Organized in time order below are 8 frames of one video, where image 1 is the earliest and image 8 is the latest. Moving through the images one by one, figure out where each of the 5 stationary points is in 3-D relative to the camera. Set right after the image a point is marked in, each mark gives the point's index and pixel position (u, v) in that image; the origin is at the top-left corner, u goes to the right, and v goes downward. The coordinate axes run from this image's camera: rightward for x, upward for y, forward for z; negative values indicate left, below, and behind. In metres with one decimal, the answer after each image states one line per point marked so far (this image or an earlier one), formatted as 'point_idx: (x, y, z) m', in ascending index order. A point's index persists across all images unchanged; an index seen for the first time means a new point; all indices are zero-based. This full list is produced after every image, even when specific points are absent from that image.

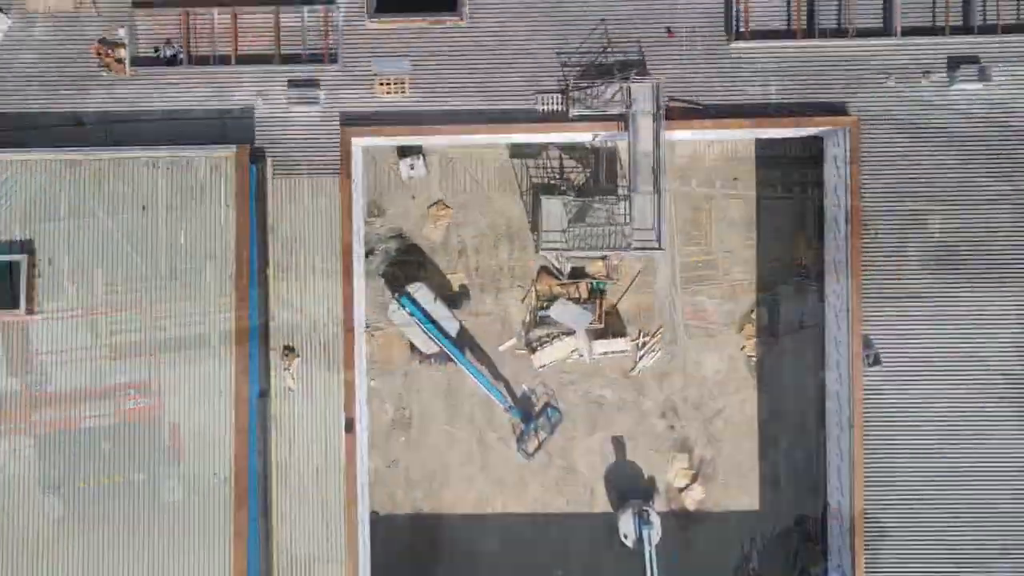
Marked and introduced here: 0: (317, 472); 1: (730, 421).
0: (-2.2, -2.2, +14.3) m
1: (+3.0, -1.8, +16.8) m
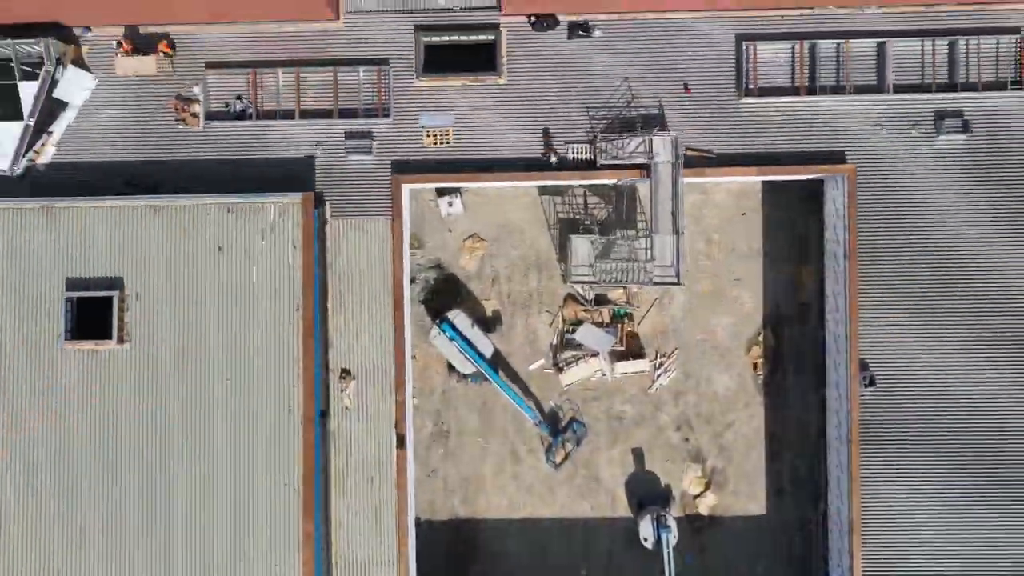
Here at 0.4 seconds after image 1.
0: (-1.8, -2.6, +16.0) m
1: (+3.4, -2.2, +18.5) m
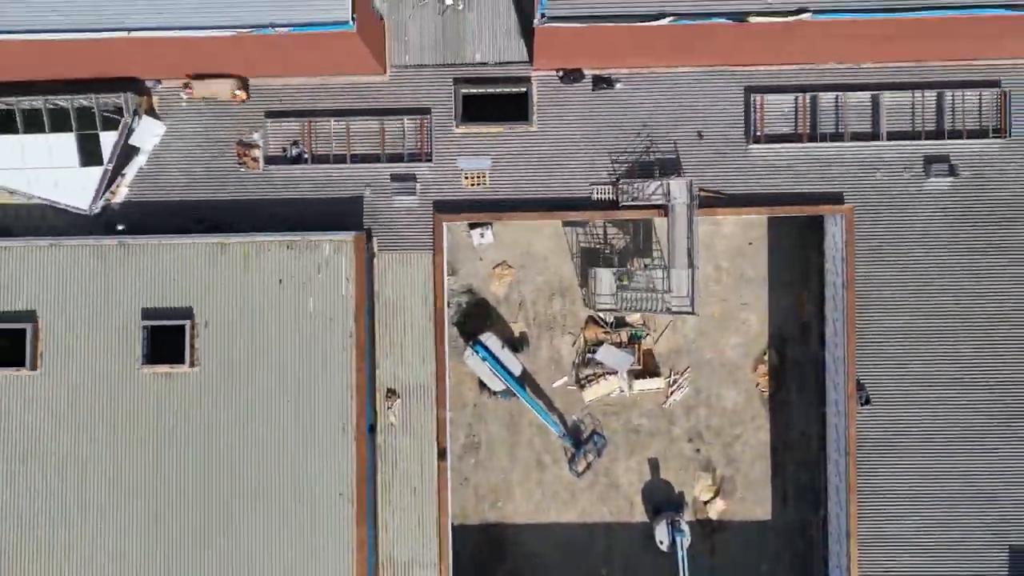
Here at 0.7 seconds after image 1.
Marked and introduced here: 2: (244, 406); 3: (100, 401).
0: (-1.4, -3.0, +17.6) m
1: (+3.9, -2.6, +20.2) m
2: (-3.6, -1.6, +16.9) m
3: (-5.6, -1.6, +16.9) m
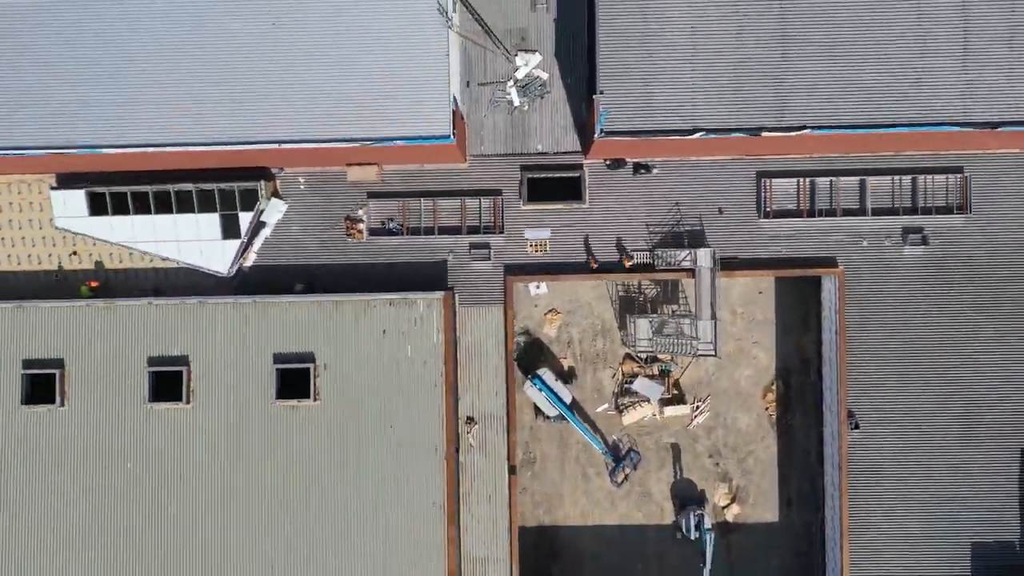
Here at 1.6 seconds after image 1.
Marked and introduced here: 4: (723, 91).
0: (-0.4, -3.8, +21.7) m
1: (+4.9, -3.4, +24.3) m
2: (-2.6, -2.5, +21.0) m
3: (-4.6, -2.4, +21.0) m
4: (+3.3, +3.0, +18.9) m
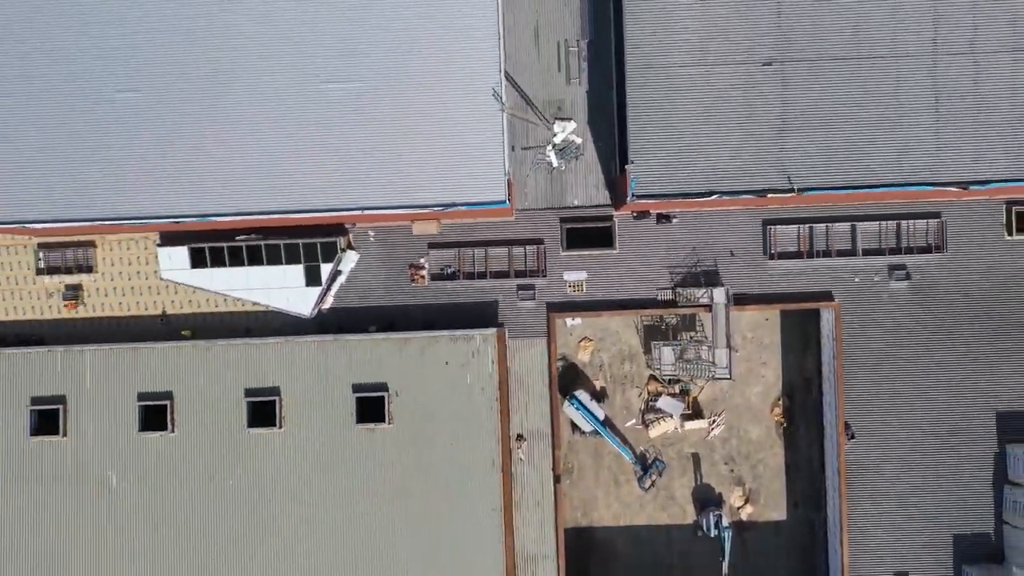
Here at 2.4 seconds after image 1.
0: (+0.5, -4.5, +25.2) m
1: (+5.8, -4.0, +27.8) m
2: (-1.7, -3.2, +24.5) m
3: (-3.7, -3.2, +24.5) m
4: (+4.1, +2.4, +22.5) m
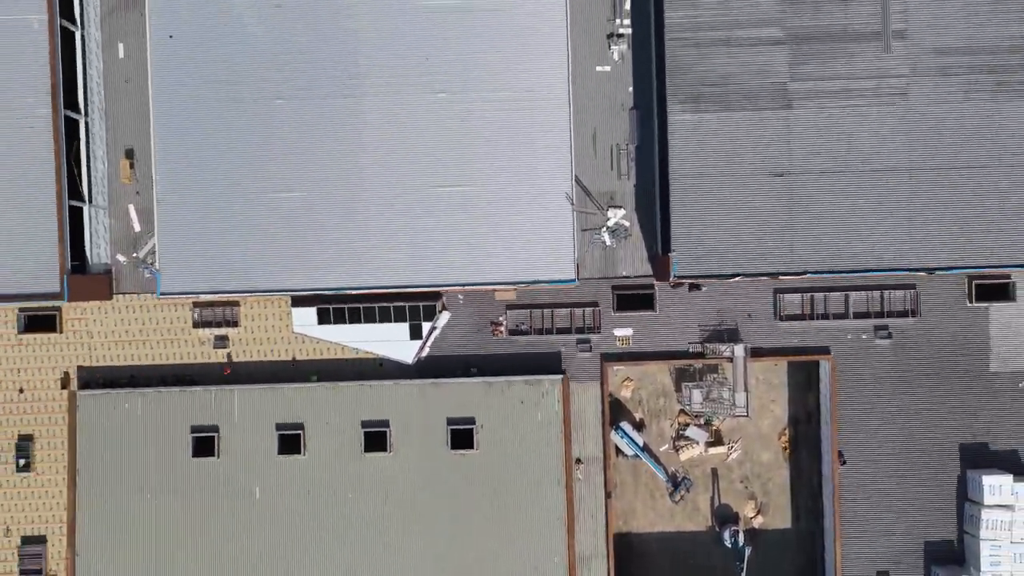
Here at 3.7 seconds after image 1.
0: (+2.1, -5.9, +31.6) m
1: (+7.3, -5.4, +34.1) m
2: (-0.2, -4.6, +30.8) m
3: (-2.1, -4.6, +30.8) m
4: (+5.7, +1.0, +28.8) m
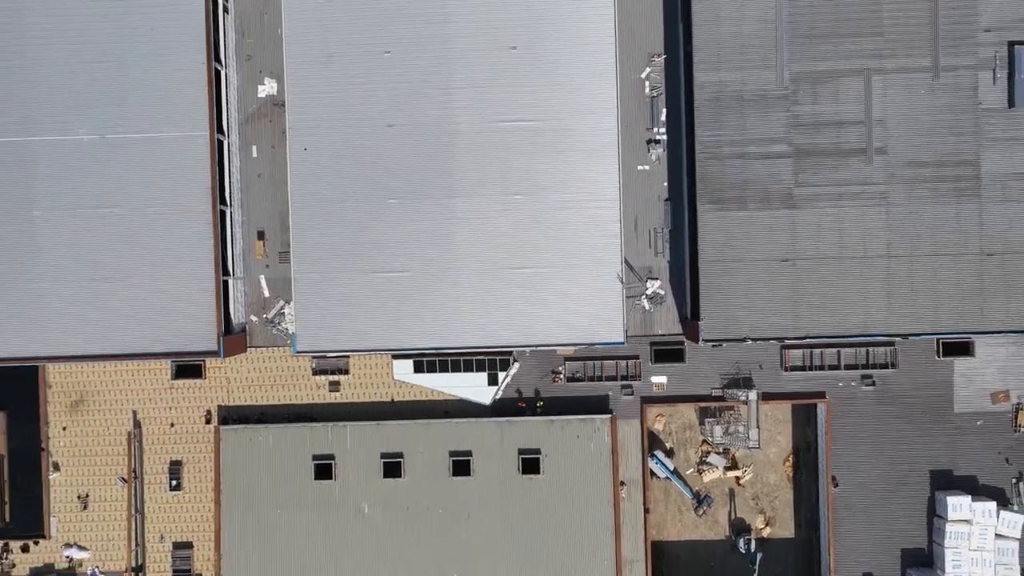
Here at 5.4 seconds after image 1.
0: (+3.9, -7.7, +39.2) m
1: (+9.1, -7.2, +41.7) m
2: (+1.6, -6.3, +38.4) m
3: (-0.3, -6.3, +38.5) m
4: (+7.5, -0.8, +36.4) m
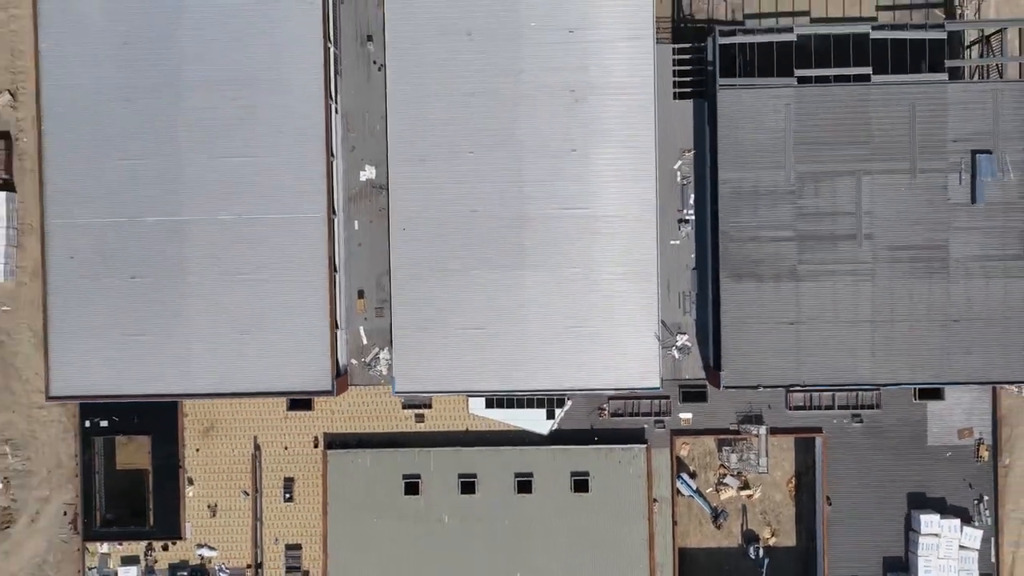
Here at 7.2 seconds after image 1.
0: (+5.9, -9.7, +47.9) m
1: (+11.2, -9.3, +50.3) m
2: (+3.6, -8.4, +47.1) m
3: (+1.7, -8.3, +47.2) m
4: (+9.6, -2.9, +45.0) m
